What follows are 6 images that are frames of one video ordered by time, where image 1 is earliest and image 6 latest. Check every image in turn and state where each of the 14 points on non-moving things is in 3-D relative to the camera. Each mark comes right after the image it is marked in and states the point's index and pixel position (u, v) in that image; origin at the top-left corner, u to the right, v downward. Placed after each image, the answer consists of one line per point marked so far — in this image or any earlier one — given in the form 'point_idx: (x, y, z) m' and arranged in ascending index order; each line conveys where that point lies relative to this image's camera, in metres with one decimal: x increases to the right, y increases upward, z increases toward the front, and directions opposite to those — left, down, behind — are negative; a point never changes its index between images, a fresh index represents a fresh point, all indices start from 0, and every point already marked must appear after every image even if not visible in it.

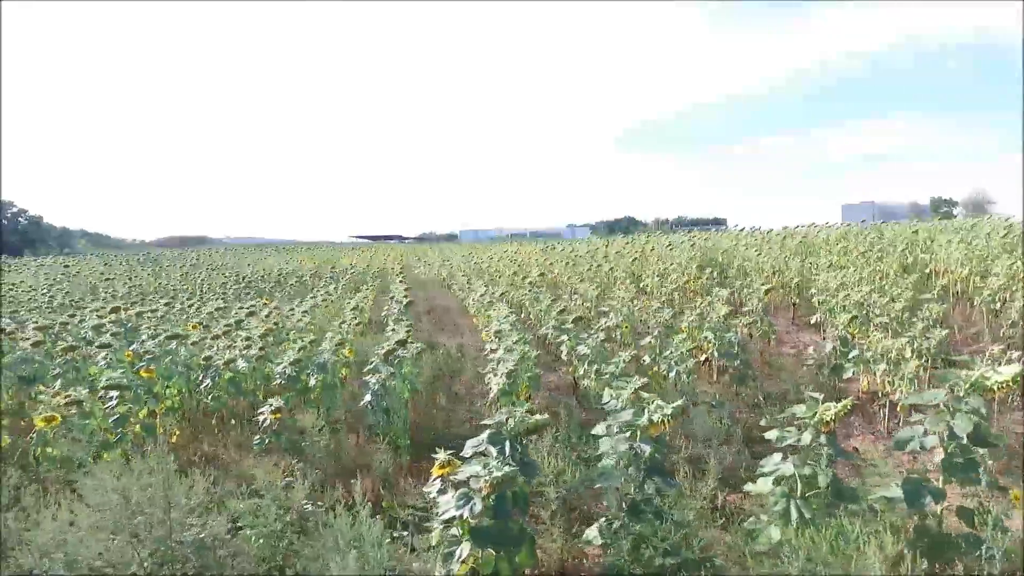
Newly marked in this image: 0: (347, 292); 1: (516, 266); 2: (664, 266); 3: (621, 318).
0: (-2.4, 0.0, +11.3) m
1: (+0.1, +0.3, +11.6) m
2: (+1.8, +0.3, +9.1) m
3: (+0.8, -0.2, +5.6) m
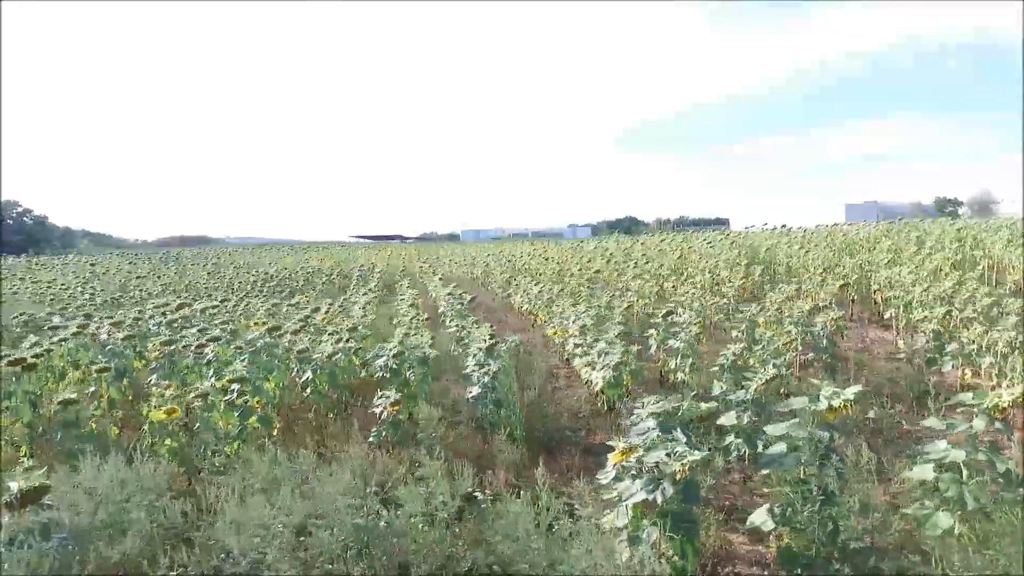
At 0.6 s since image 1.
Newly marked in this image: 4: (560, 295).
0: (-1.8, 0.0, +11.3) m
1: (+0.7, +0.3, +11.7) m
2: (+2.4, +0.3, +9.1) m
3: (+1.4, -0.2, +5.7) m
4: (+0.5, -0.1, +8.1) m
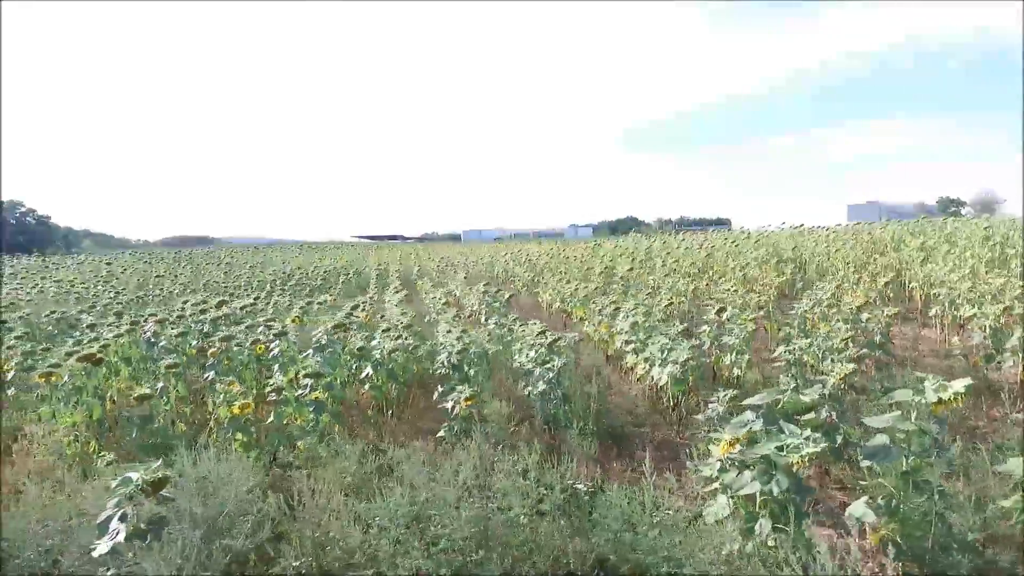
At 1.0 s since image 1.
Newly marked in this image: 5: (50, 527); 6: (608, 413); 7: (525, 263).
0: (-1.5, 0.0, +11.3) m
1: (+1.0, +0.4, +11.7) m
2: (+2.7, +0.3, +9.1) m
3: (+1.7, -0.2, +5.7) m
4: (+0.8, -0.1, +8.2) m
5: (-1.6, -0.8, +2.7) m
6: (+0.5, -0.7, +4.1) m
7: (+0.2, +0.4, +13.4) m
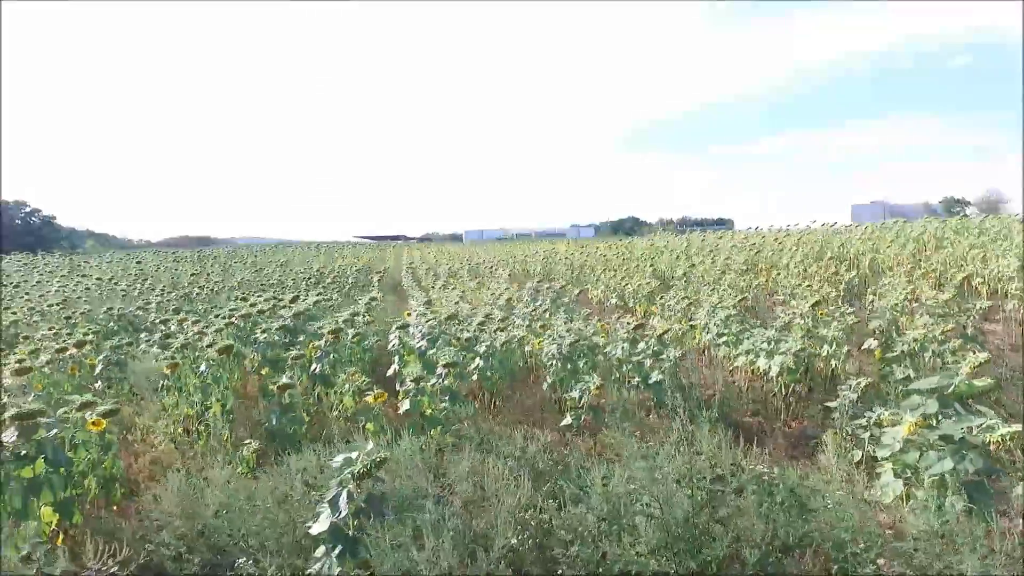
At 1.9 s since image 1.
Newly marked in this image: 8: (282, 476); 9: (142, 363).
0: (-0.8, +0.1, +11.4) m
1: (+1.7, +0.4, +11.8) m
2: (+3.4, +0.4, +9.2) m
3: (+2.3, -0.1, +5.8) m
4: (+1.5, 0.0, +8.3) m
5: (-1.0, -0.8, +2.8) m
6: (+1.2, -0.6, +4.2) m
7: (+0.9, +0.5, +13.5) m
8: (-0.9, -0.8, +3.1) m
9: (-2.8, -0.6, +5.9) m
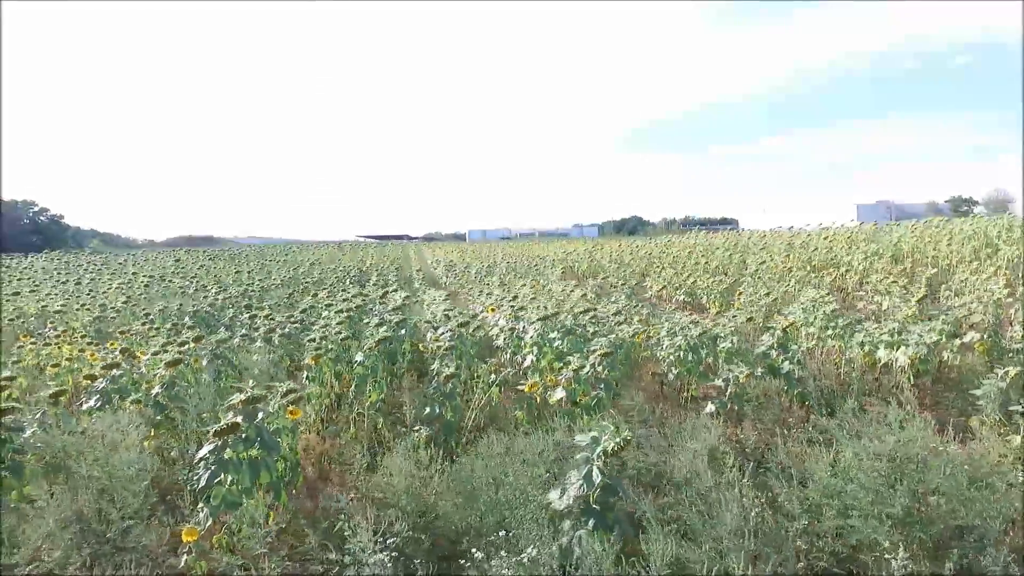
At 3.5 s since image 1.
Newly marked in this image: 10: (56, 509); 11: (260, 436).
0: (0.0, +0.1, +11.6) m
1: (+2.4, +0.4, +12.0) m
2: (+4.1, +0.4, +9.4) m
3: (+3.1, -0.1, +6.0) m
4: (+2.3, 0.0, +8.4) m
5: (-0.2, -0.8, +3.0) m
6: (+1.9, -0.6, +4.4) m
7: (+1.7, +0.5, +13.7) m
8: (-0.1, -0.7, +3.3) m
9: (-2.0, -0.5, +6.1) m
10: (-1.9, -0.9, +3.2) m
11: (-1.0, -0.6, +3.0) m
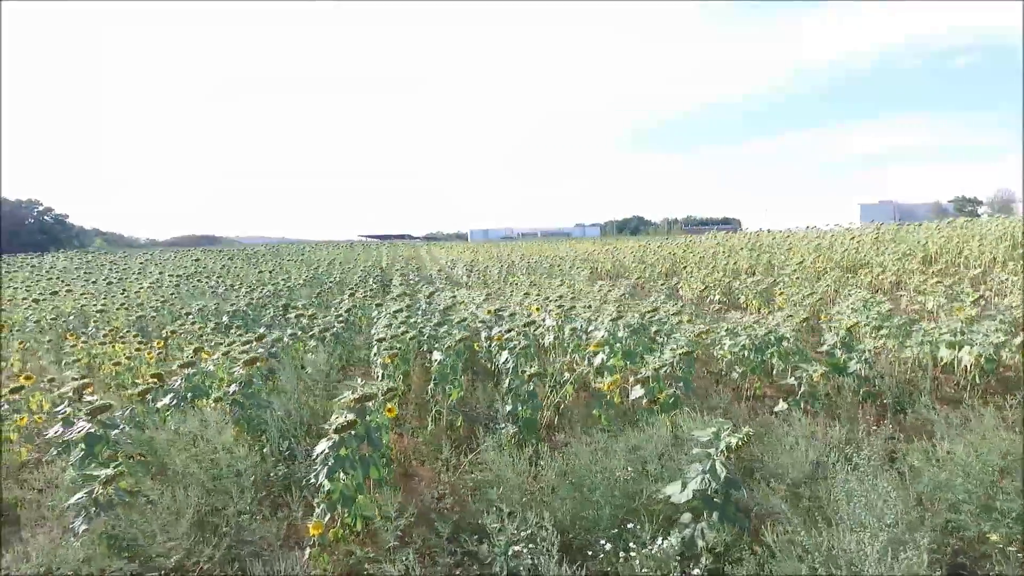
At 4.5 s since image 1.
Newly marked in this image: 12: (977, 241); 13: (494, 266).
0: (+0.4, +0.1, +11.7) m
1: (+2.9, +0.4, +12.0) m
2: (+4.6, +0.4, +9.5) m
3: (+3.6, -0.1, +6.0) m
4: (+2.7, 0.0, +8.5) m
5: (+0.3, -0.8, +3.1) m
6: (+2.4, -0.6, +4.5) m
7: (+2.1, +0.5, +13.8) m
8: (+0.3, -0.7, +3.4) m
9: (-1.6, -0.5, +6.2) m
10: (-1.4, -0.9, +3.3) m
11: (-0.6, -0.6, +3.1) m
12: (+6.0, +0.6, +10.0) m
13: (-0.4, +0.5, +17.2) m
